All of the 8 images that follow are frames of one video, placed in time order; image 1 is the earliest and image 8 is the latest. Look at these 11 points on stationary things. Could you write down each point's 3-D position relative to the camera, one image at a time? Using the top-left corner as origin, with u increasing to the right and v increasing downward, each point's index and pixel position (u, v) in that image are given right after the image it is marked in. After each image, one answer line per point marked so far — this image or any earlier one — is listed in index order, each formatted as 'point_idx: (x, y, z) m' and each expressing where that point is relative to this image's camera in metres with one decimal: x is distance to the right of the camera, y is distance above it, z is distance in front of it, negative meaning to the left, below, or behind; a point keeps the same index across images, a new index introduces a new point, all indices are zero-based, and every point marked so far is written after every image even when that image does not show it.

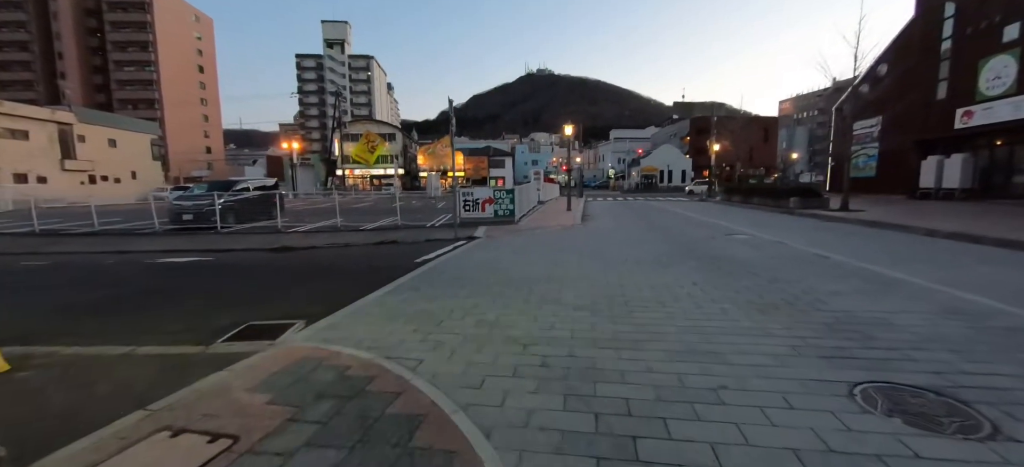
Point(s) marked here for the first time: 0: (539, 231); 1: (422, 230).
0: (+0.8, +0.1, +12.9) m
1: (-2.8, +0.1, +13.3) m
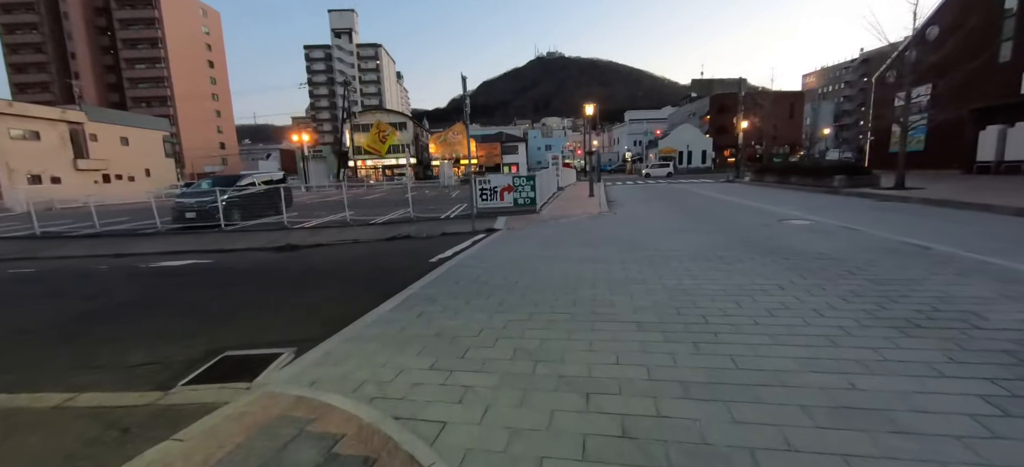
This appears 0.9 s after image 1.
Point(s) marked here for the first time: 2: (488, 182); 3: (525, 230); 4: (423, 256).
0: (+1.4, +0.4, +11.8) m
1: (-2.2, +0.3, +12.3) m
2: (-0.7, +1.5, +13.1) m
3: (+0.3, 0.0, +10.6) m
4: (-1.8, -0.5, +8.5) m
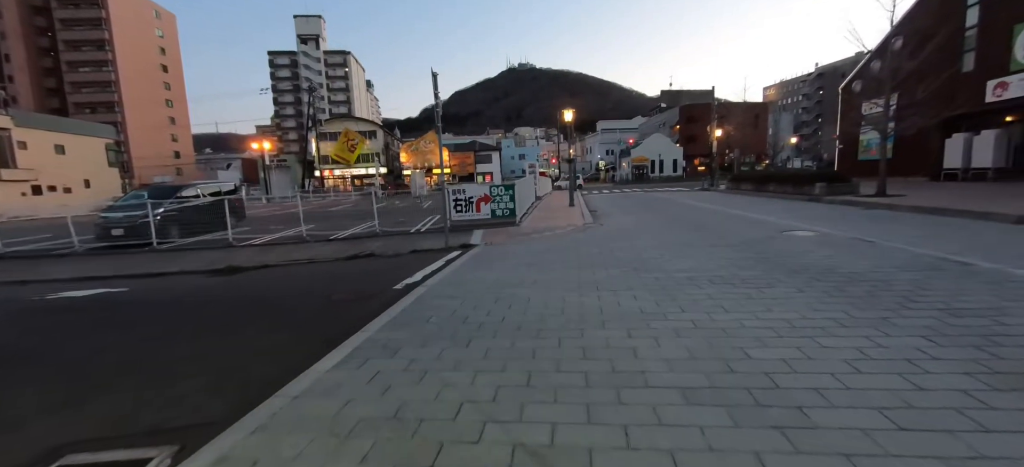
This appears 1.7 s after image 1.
0: (+0.9, 0.0, +10.7) m
1: (-2.7, -0.1, +11.0) m
2: (-1.4, +1.1, +12.0) m
3: (-0.1, -0.3, +9.4) m
4: (-2.1, -0.8, +7.2) m
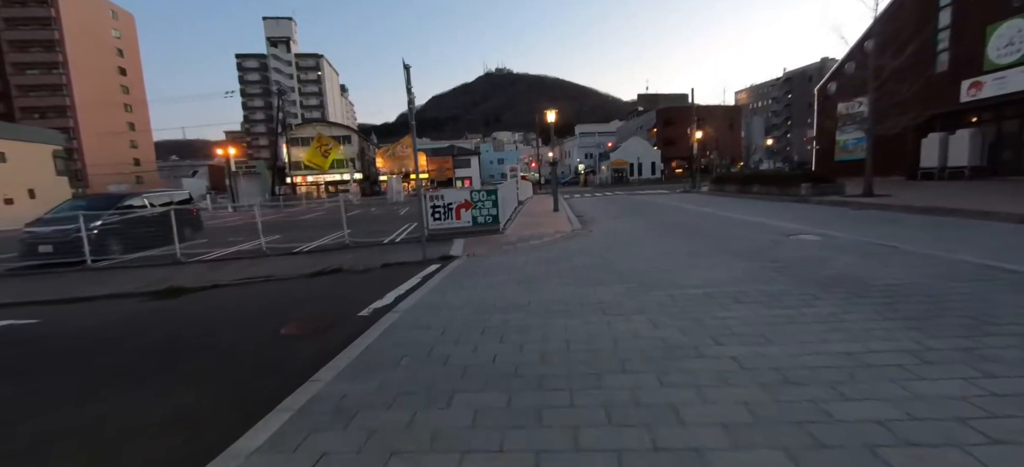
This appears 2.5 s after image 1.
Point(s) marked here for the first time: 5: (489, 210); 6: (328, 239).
0: (+0.5, -0.2, +9.9) m
1: (-3.1, -0.4, +9.9) m
2: (-1.8, +0.9, +11.0) m
3: (-0.4, -0.5, +8.5) m
4: (-2.3, -1.0, +6.2) m
5: (-0.6, +0.6, +11.3) m
6: (-4.9, -0.2, +11.4) m
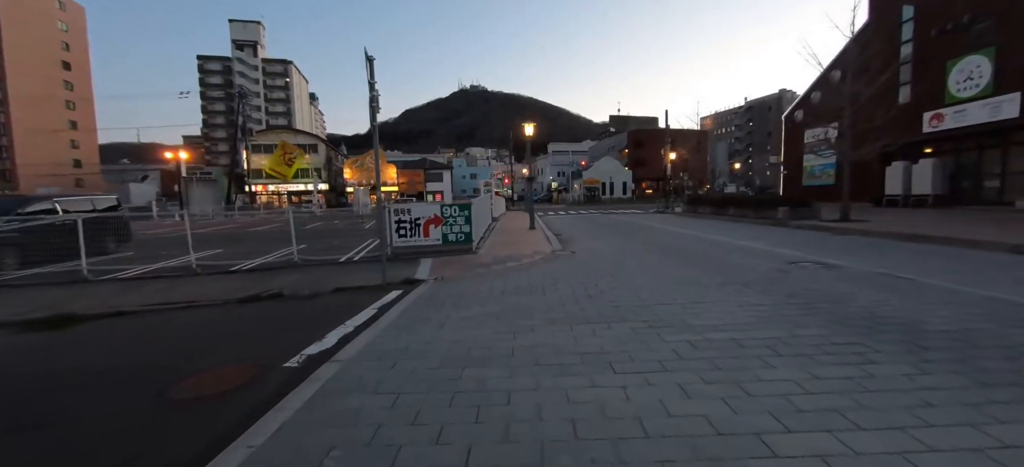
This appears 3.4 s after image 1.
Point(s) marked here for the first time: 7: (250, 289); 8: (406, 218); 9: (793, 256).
0: (0.0, -0.6, +8.8) m
1: (-3.6, -0.7, +8.6) m
2: (-2.4, +0.5, +9.8) m
3: (-0.9, -0.8, +7.4) m
4: (-2.6, -1.2, +4.9) m
5: (-1.2, +0.1, +10.1) m
6: (-5.5, -0.5, +10.0) m
7: (-4.6, -1.0, +7.6) m
8: (-2.4, +0.4, +9.8) m
9: (+5.8, -0.5, +8.9) m
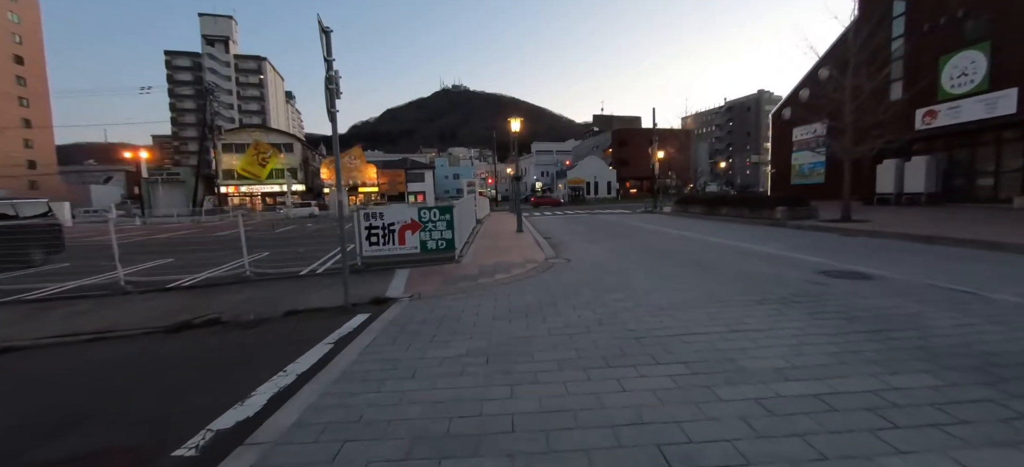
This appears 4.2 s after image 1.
0: (-0.2, -0.7, +7.6) m
1: (-3.8, -0.9, +7.3) m
2: (-2.6, +0.3, +8.6) m
3: (-1.0, -1.0, +6.2) m
4: (-2.6, -1.4, +3.7) m
5: (-1.4, 0.0, +8.9) m
6: (-5.7, -0.7, +8.6) m
7: (-4.8, -1.1, +6.3) m
8: (-2.7, +0.2, +8.5) m
9: (+5.5, -0.6, +7.9) m
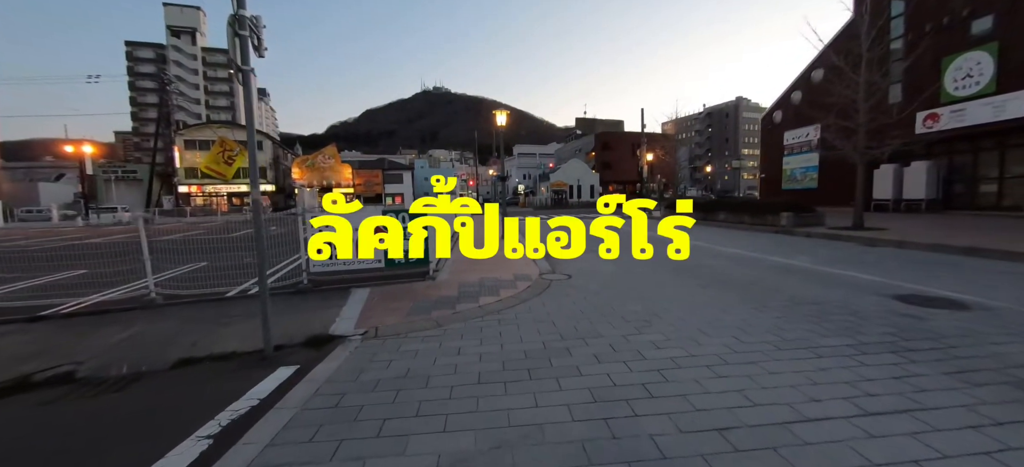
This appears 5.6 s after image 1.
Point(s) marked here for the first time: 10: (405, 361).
0: (-0.3, -0.9, +5.9) m
1: (-3.9, -1.0, +5.5) m
2: (-2.8, +0.2, +6.8) m
3: (-1.1, -1.1, +4.4) m
4: (-2.6, -1.5, +1.9) m
5: (-1.6, -0.1, +7.2) m
6: (-5.9, -0.8, +6.6) m
7: (-4.8, -1.3, +4.3) m
8: (-2.8, +0.1, +6.7) m
9: (+5.4, -0.7, +6.5) m
10: (-1.0, -1.1, +4.0) m
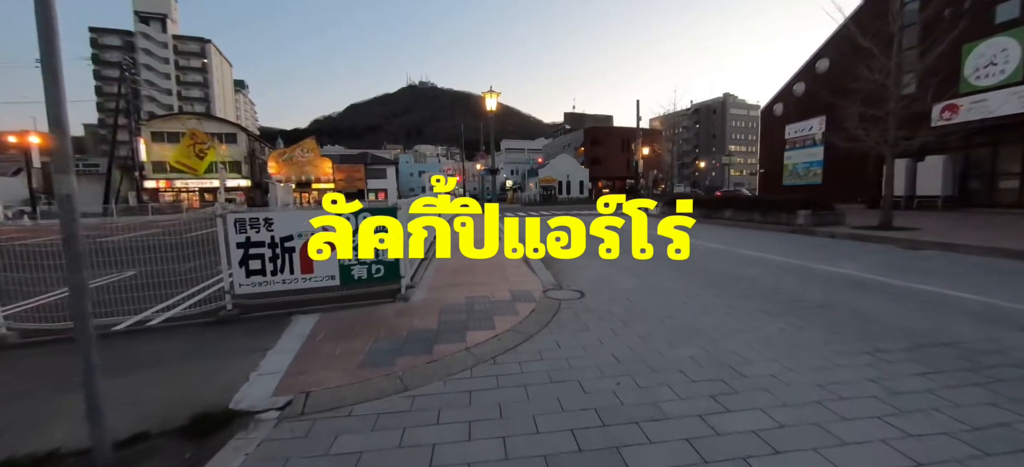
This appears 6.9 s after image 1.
0: (-0.3, -1.0, +4.3) m
1: (-3.9, -1.1, +3.7) m
2: (-2.8, +0.1, +5.0) m
3: (-1.0, -1.2, +2.7) m
4: (-2.5, -1.6, +0.1) m
5: (-1.7, -0.2, +5.5) m
6: (-5.9, -0.9, +4.8) m
7: (-4.8, -1.4, +2.5) m
8: (-2.9, 0.0, +5.0) m
9: (+5.4, -0.8, +5.0) m
10: (-0.9, -1.3, +2.3) m
